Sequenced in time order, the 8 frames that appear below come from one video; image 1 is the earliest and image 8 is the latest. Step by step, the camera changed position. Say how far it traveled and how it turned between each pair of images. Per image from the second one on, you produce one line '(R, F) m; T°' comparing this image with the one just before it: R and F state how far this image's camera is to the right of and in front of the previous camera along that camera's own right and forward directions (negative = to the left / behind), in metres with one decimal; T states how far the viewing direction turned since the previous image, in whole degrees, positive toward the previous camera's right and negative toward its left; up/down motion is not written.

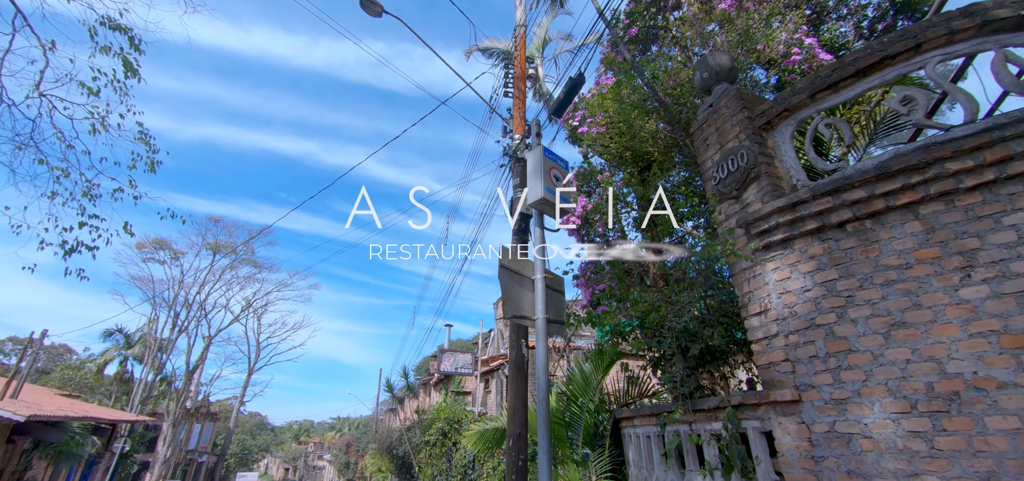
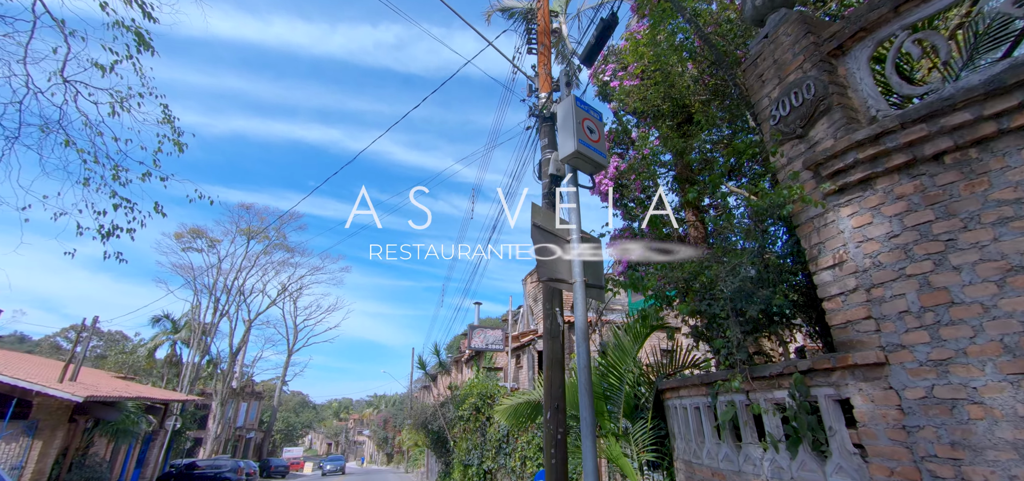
(0.0, +0.3) m; -3°
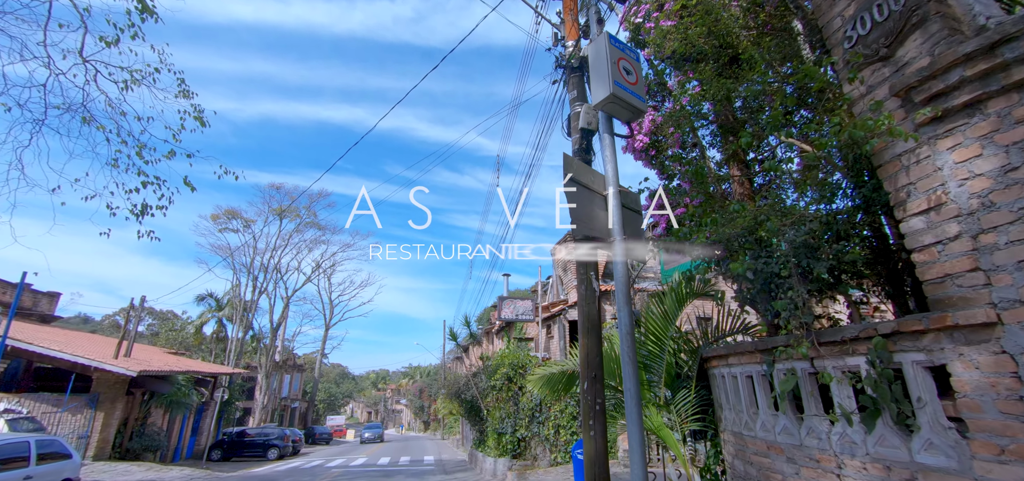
(0.0, +0.3) m; -3°
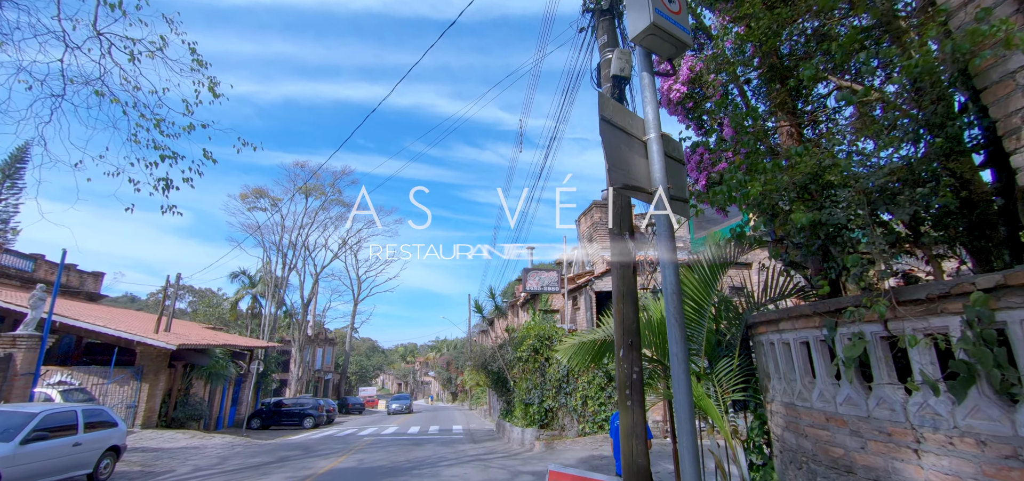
(0.0, +0.3) m; -3°
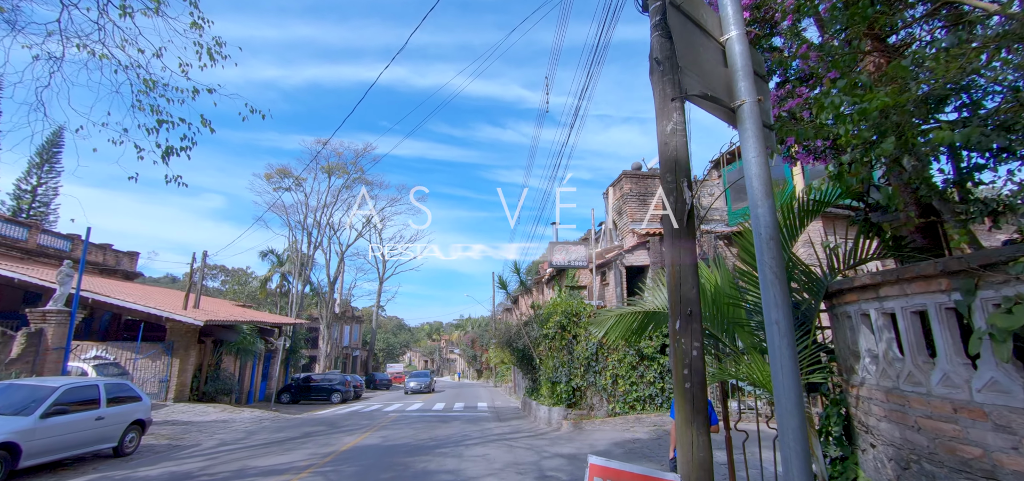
(-0.1, +0.6) m; -3°
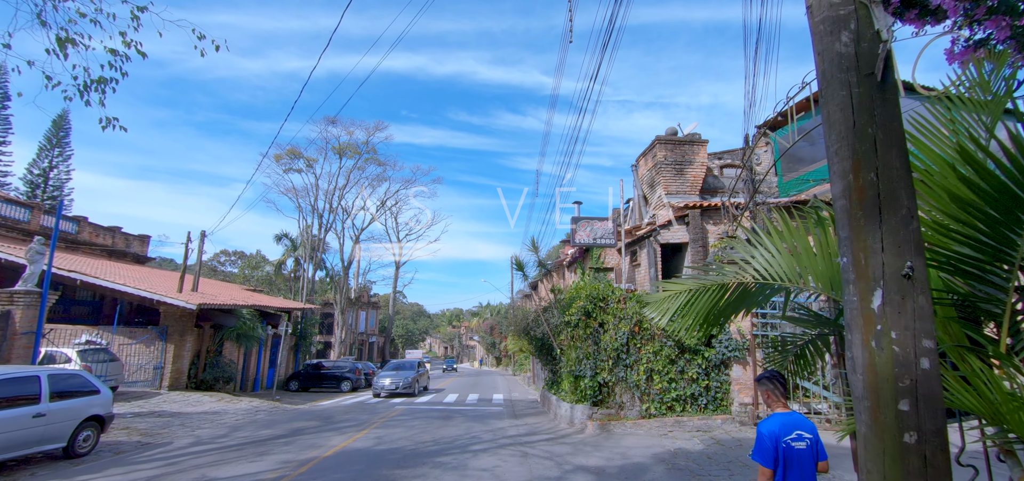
(+0.1, +1.6) m; -2°
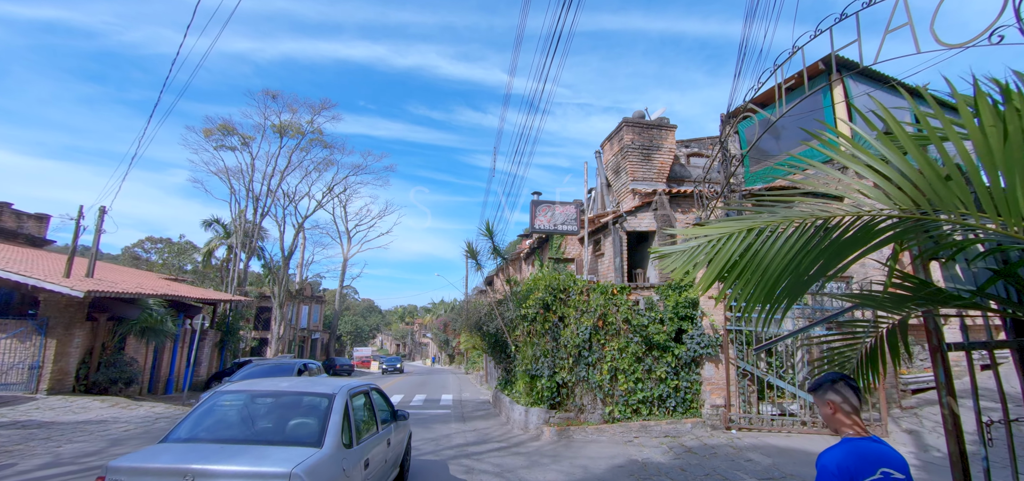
(+0.1, +1.2) m; +5°
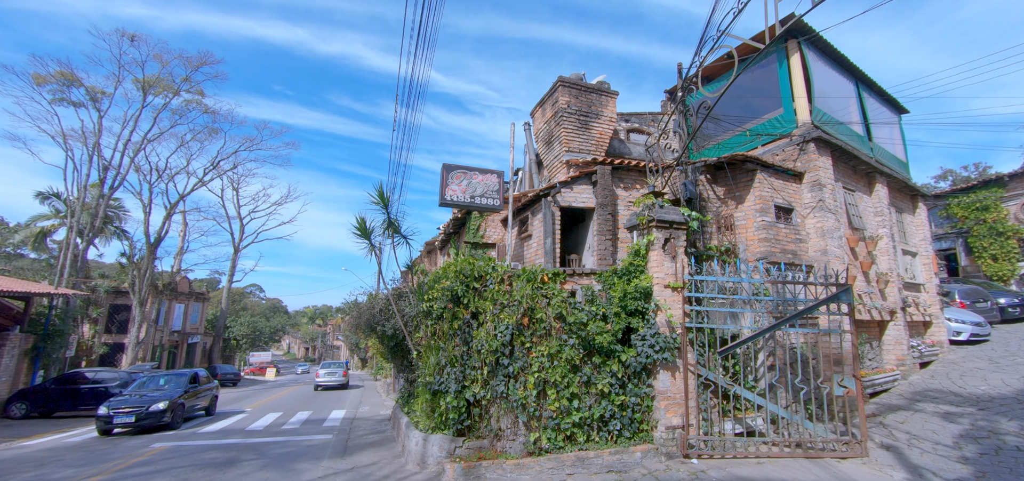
(+0.4, +2.3) m; +9°
